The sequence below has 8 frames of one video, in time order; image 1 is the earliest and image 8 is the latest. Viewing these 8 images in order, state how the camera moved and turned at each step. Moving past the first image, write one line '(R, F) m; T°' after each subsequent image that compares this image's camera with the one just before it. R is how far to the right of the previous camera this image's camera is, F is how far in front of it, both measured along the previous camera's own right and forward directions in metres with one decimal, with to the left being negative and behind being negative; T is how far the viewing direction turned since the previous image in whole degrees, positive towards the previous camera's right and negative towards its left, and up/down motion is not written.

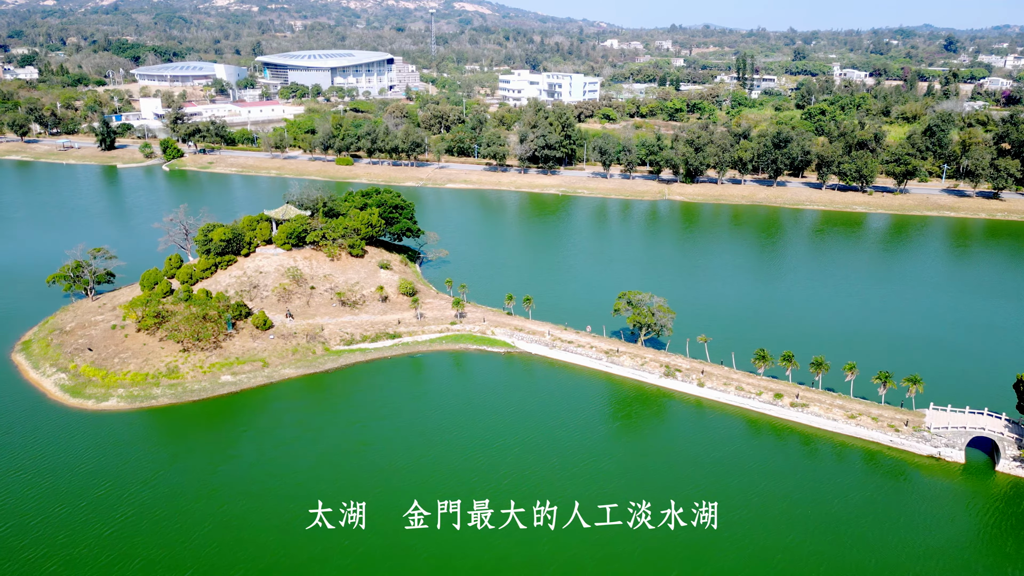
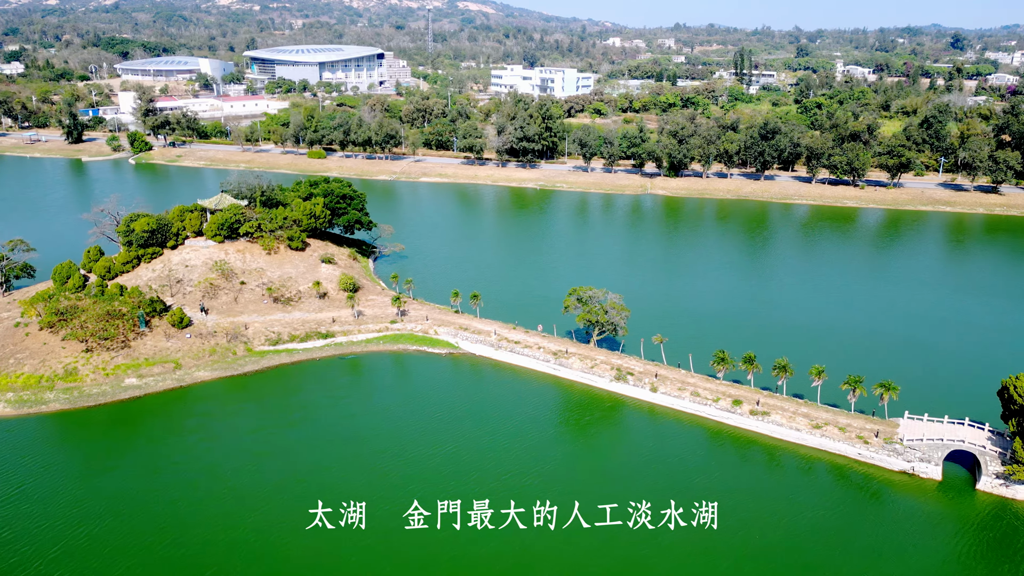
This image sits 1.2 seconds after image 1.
(+4.2, +4.5) m; 0°
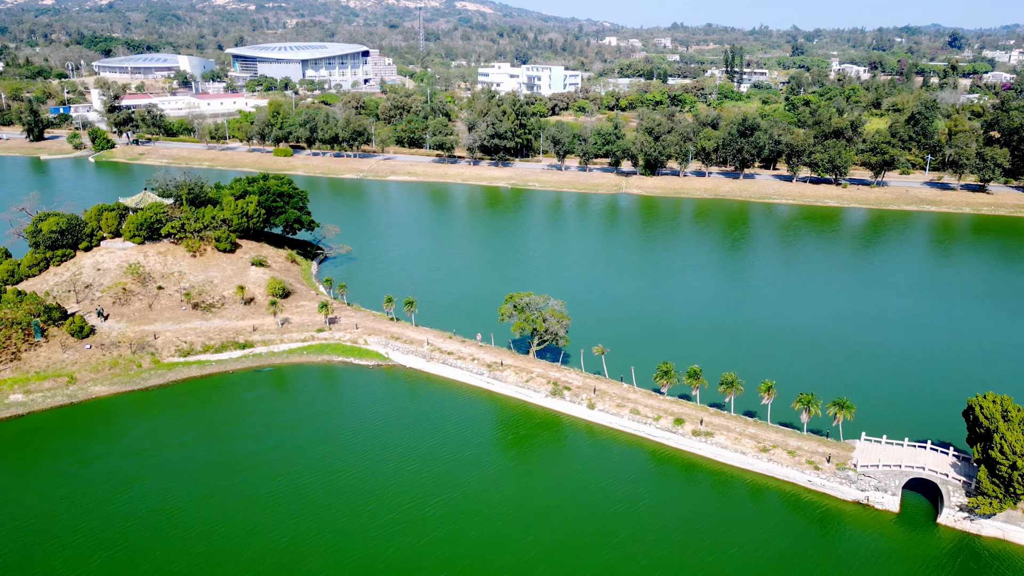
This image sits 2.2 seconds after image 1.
(+4.0, +3.9) m; 0°
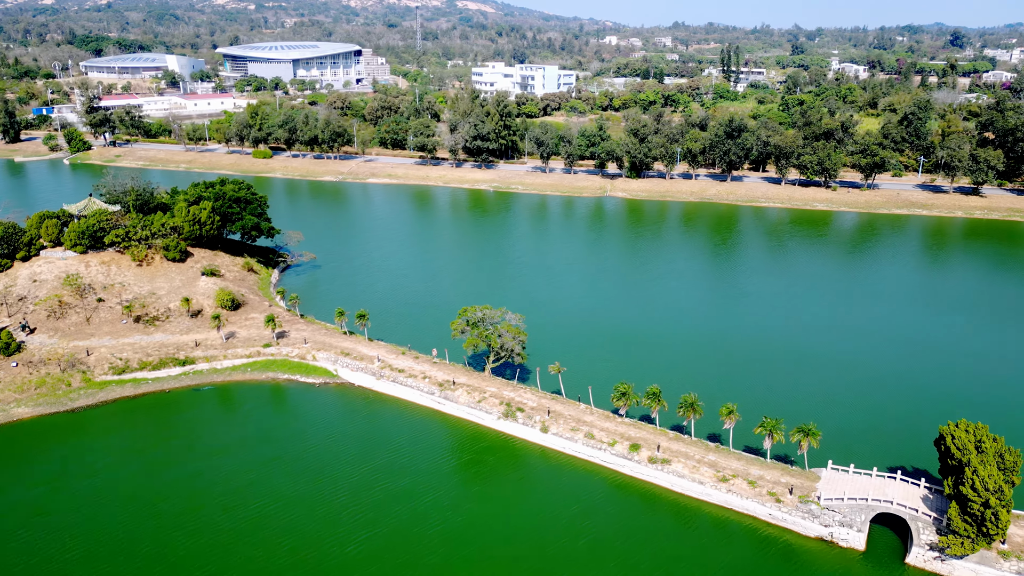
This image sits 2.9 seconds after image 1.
(+2.7, +2.5) m; 0°
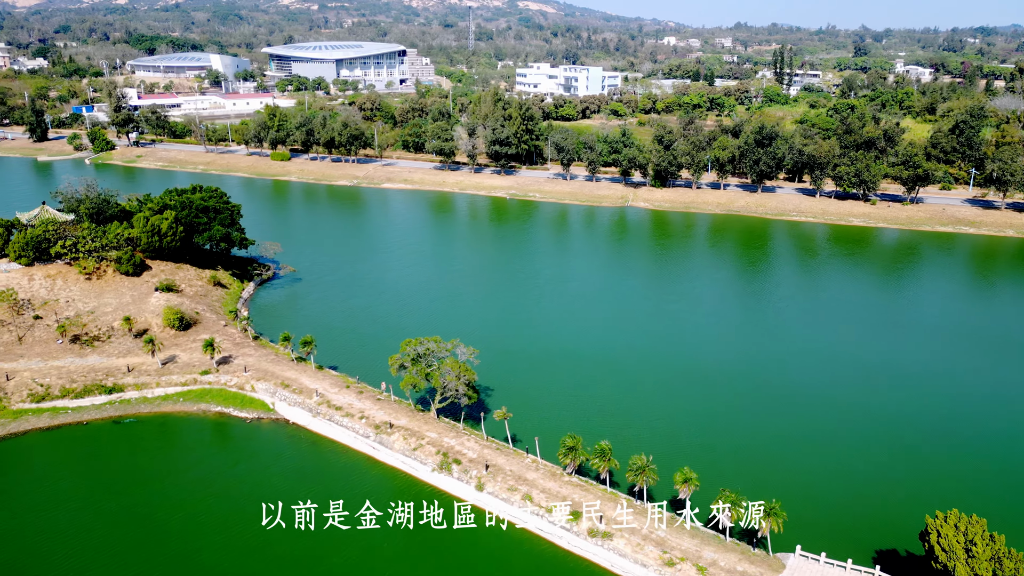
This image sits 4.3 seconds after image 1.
(+5.1, +5.1) m; -4°
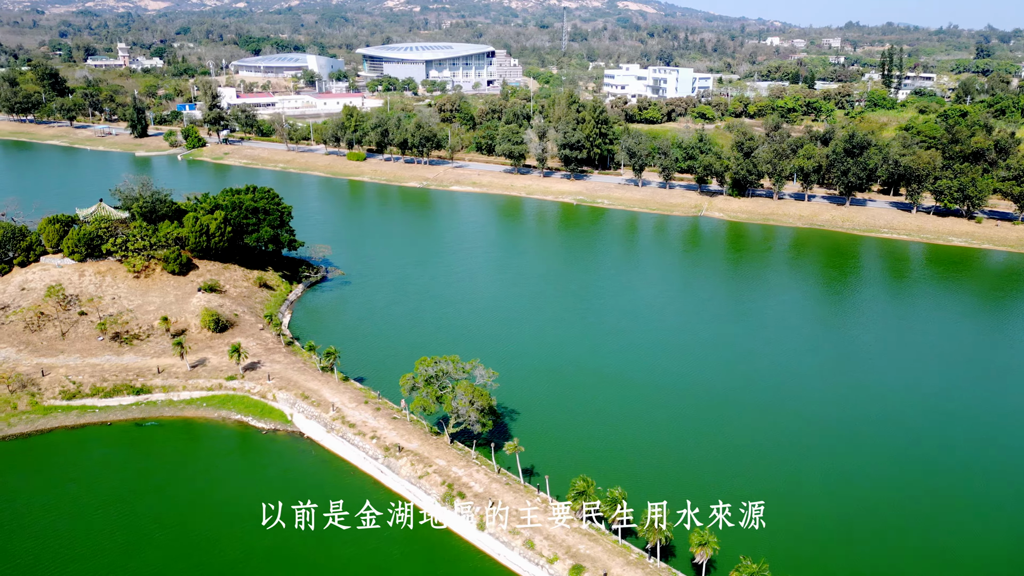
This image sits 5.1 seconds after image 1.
(+3.0, +2.6) m; -7°
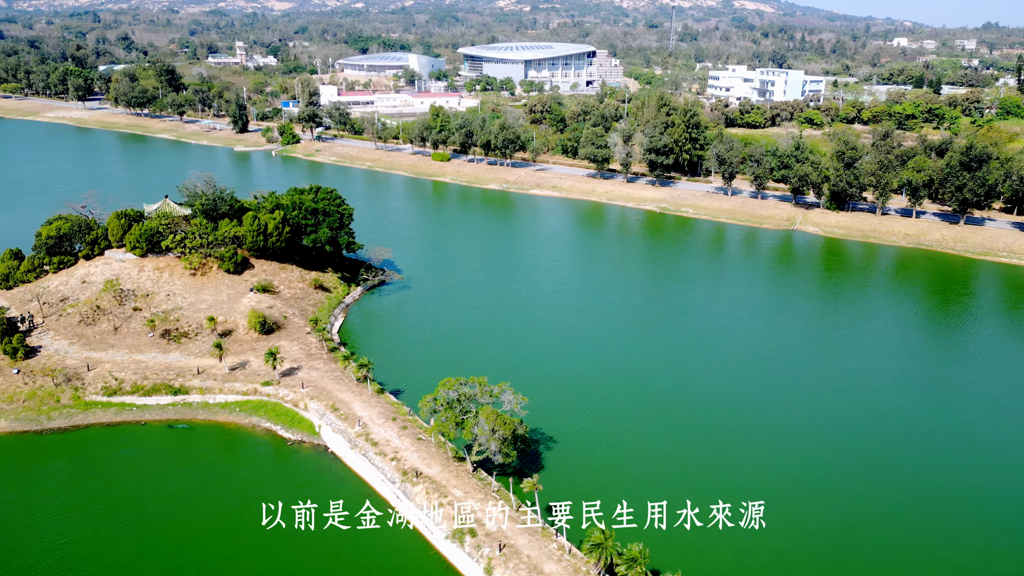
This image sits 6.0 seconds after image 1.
(+2.7, +2.9) m; -8°
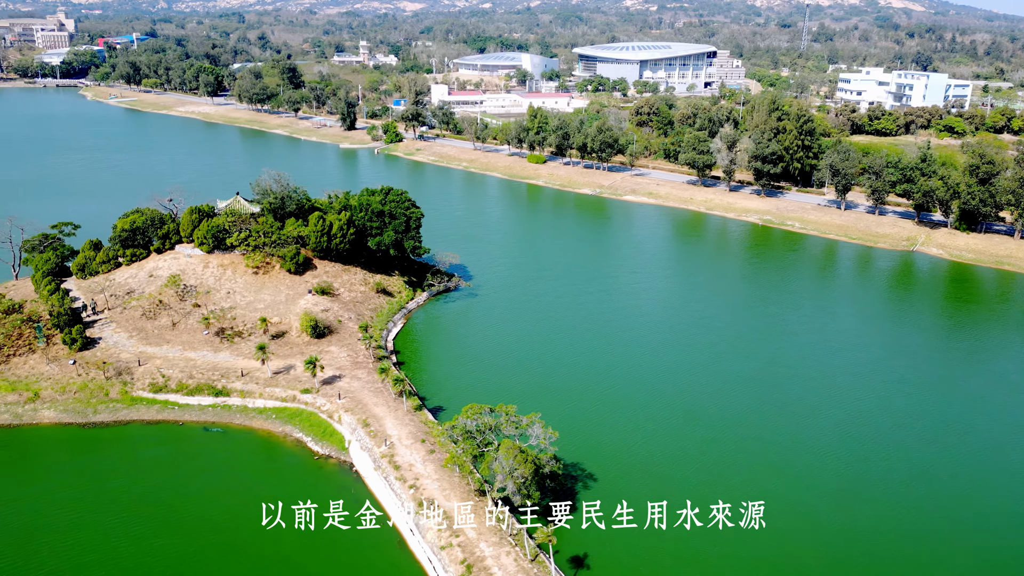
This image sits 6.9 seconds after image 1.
(+3.0, +3.2) m; -9°
